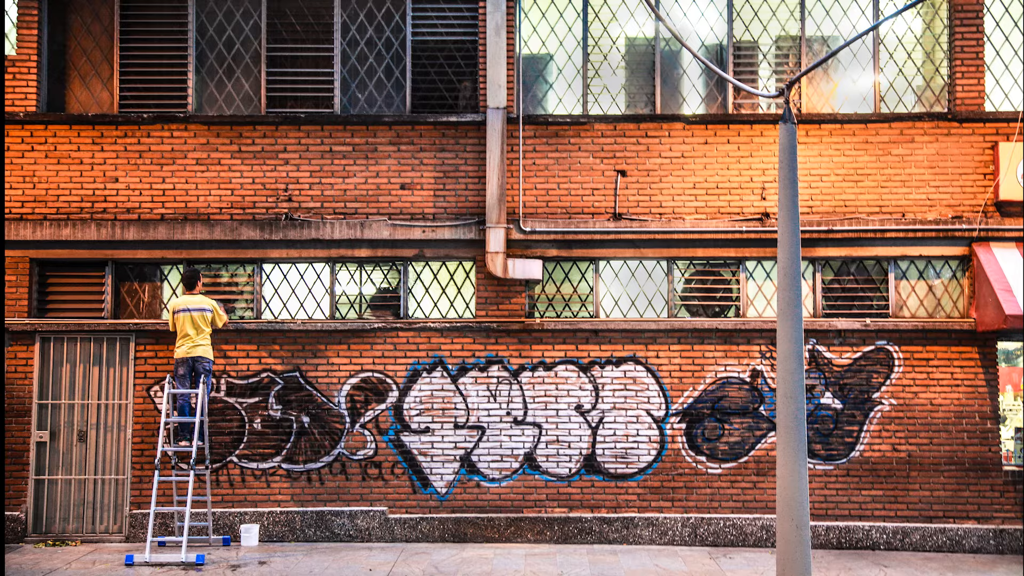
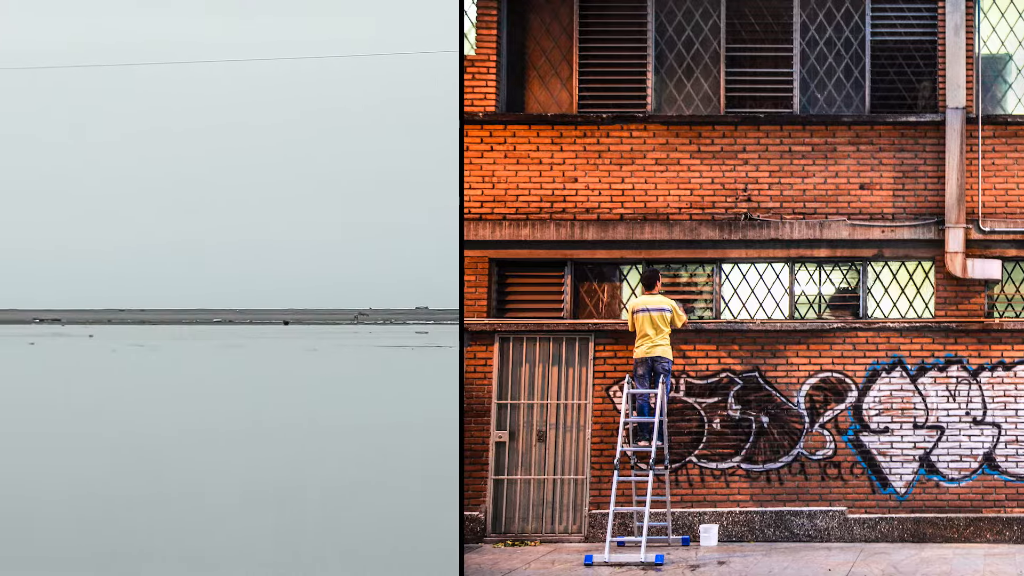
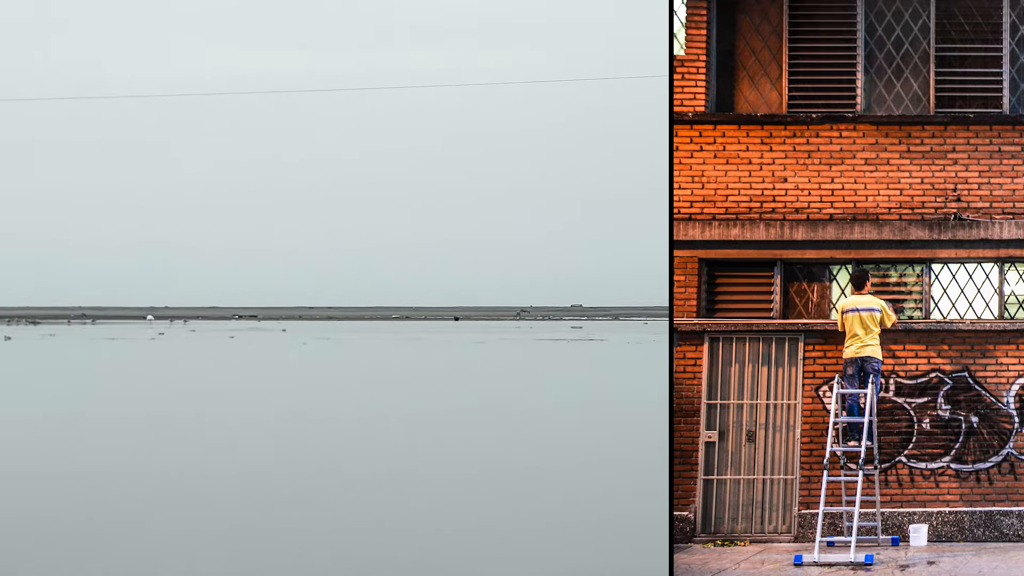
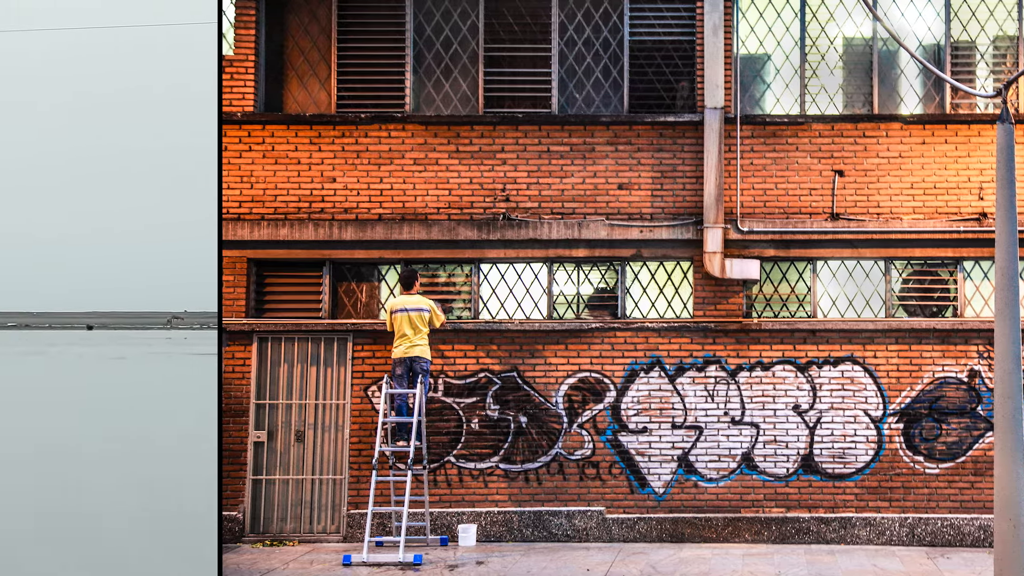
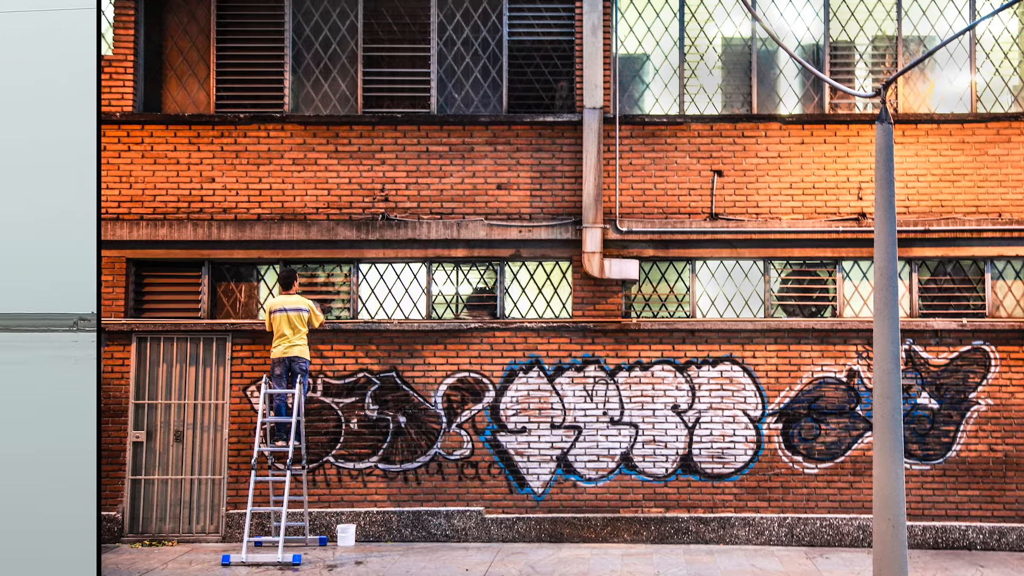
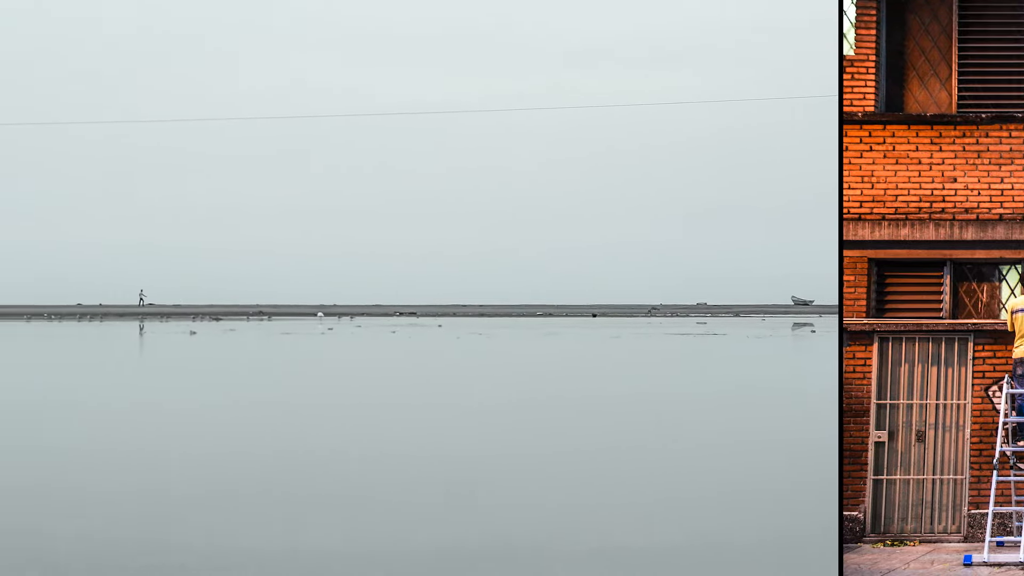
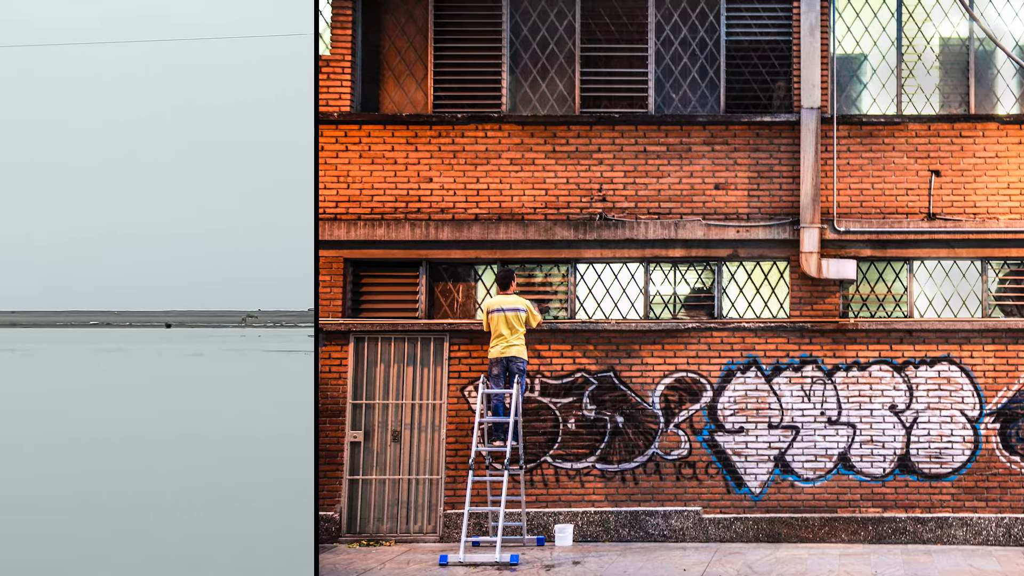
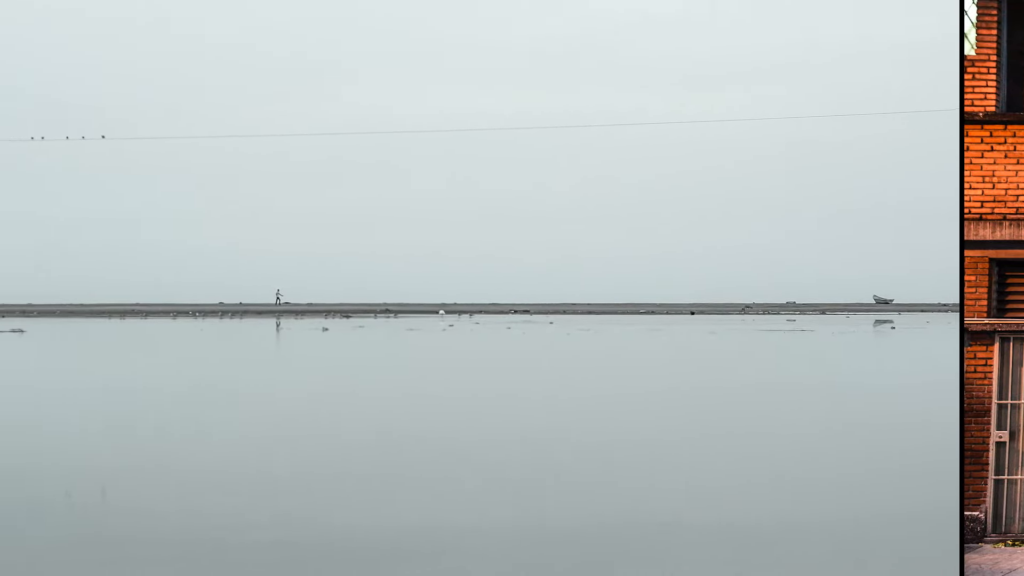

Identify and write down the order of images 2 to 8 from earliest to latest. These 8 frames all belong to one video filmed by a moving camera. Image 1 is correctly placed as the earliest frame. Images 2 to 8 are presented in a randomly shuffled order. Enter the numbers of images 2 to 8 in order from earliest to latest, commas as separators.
5, 4, 7, 2, 3, 6, 8
